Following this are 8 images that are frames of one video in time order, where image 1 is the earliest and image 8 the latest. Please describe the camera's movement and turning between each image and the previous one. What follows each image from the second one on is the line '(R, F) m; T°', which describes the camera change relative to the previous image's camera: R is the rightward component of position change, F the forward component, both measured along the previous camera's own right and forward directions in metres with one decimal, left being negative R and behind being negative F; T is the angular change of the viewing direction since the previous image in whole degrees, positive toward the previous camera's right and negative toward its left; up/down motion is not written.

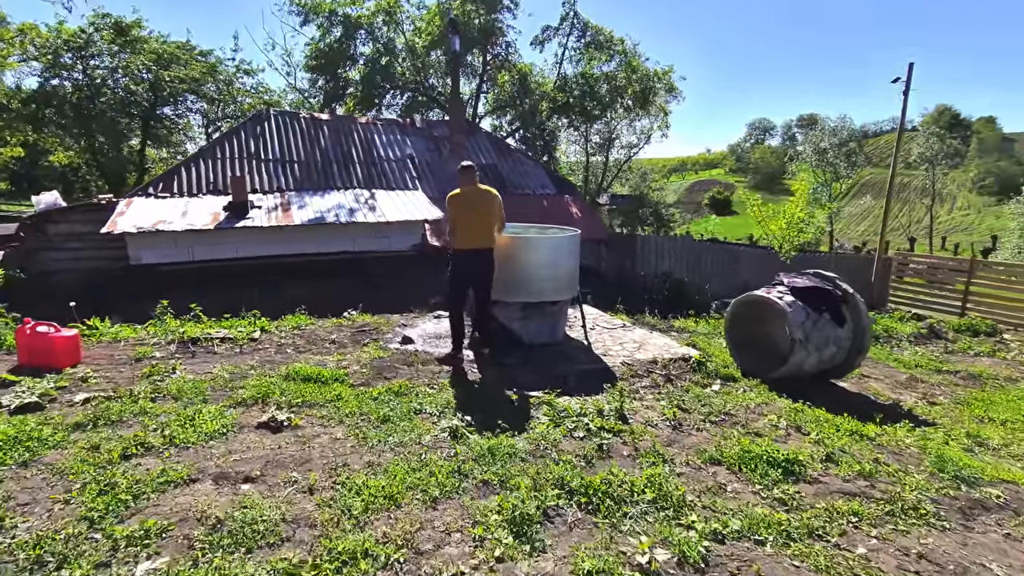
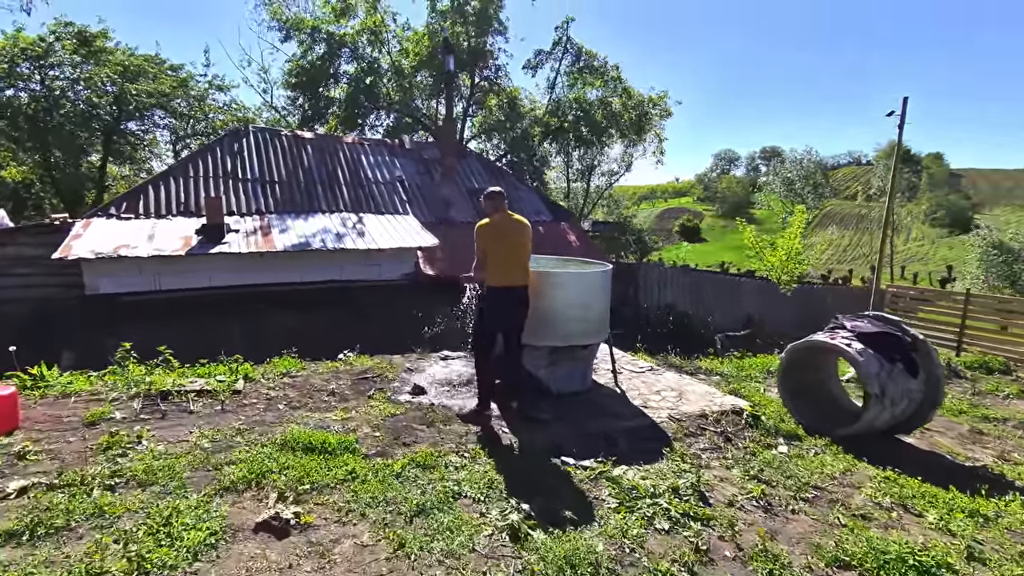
(-0.5, +0.7) m; +3°
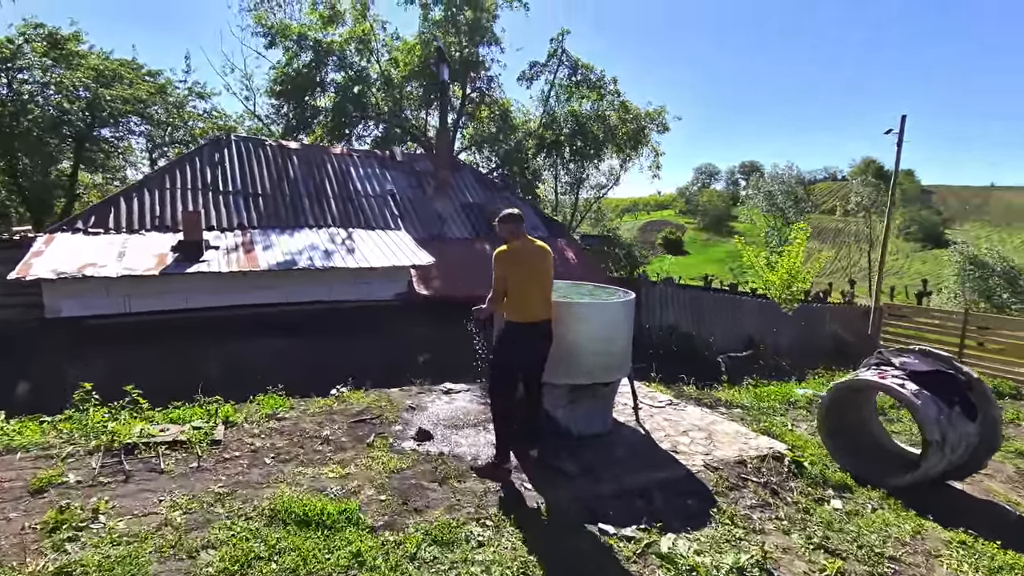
(-0.3, +0.5) m; +2°
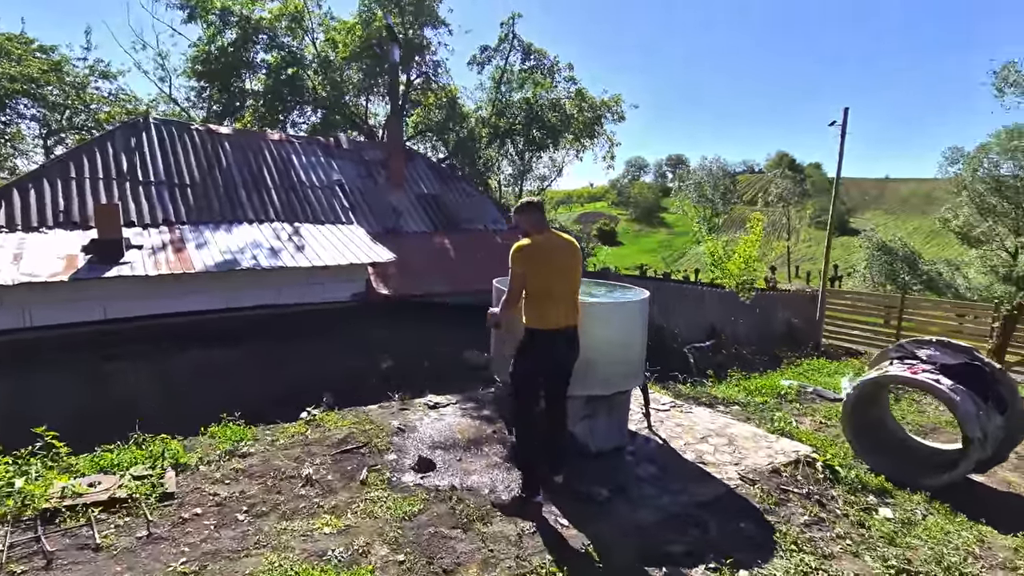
(-0.5, +0.6) m; +7°
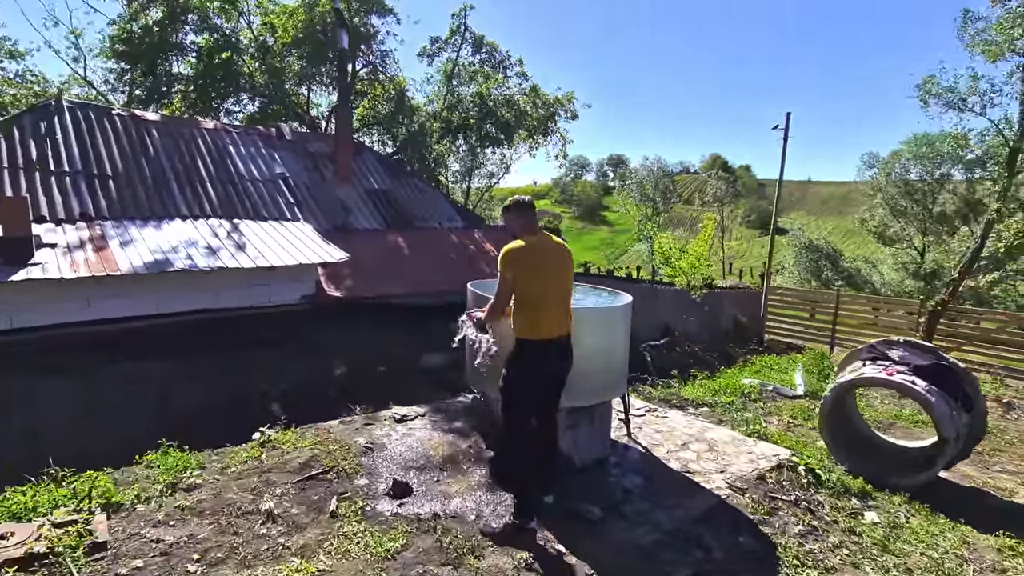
(-0.2, +0.3) m; +6°
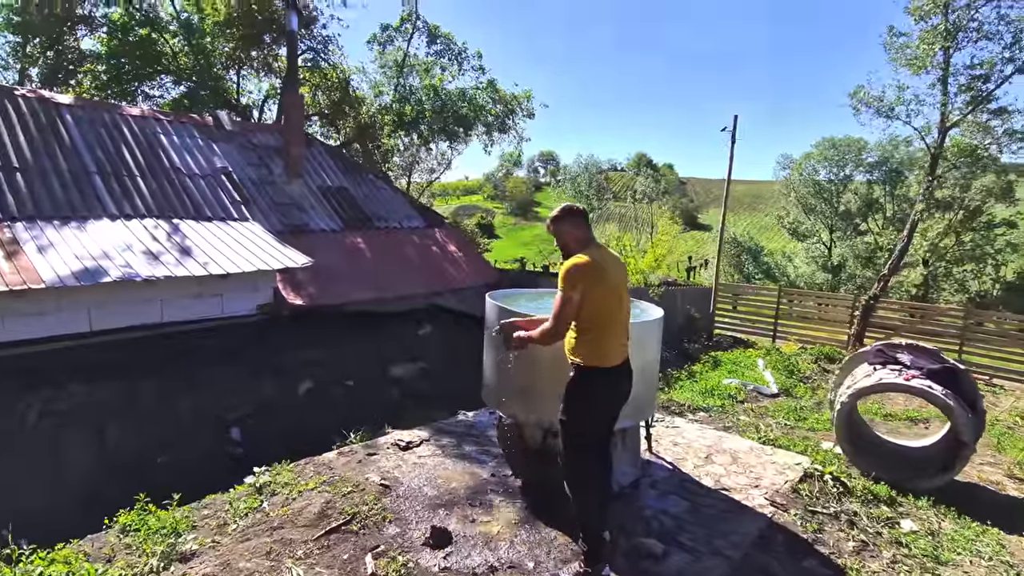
(-0.6, +0.4) m; +7°
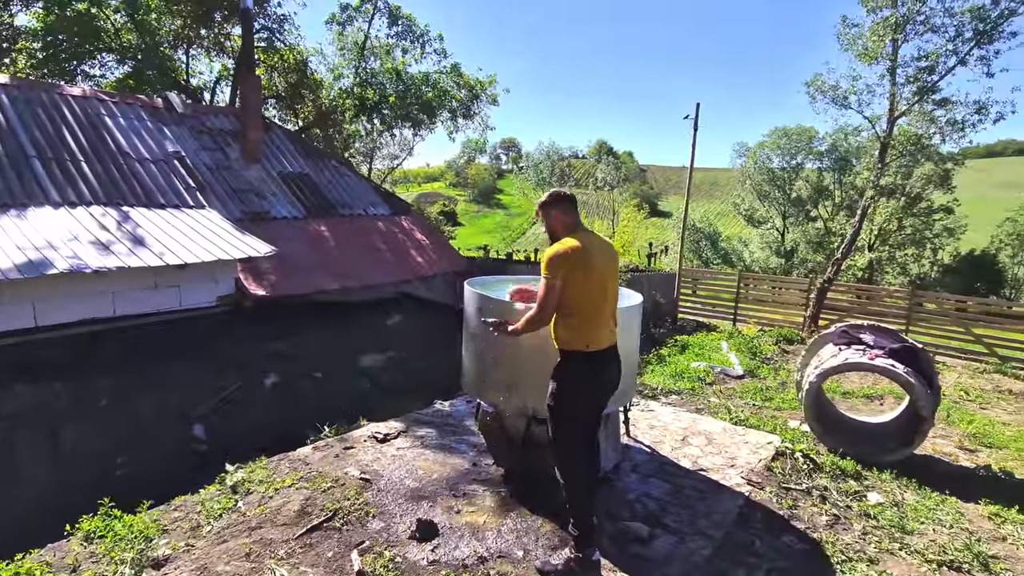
(-0.1, +0.1) m; +4°
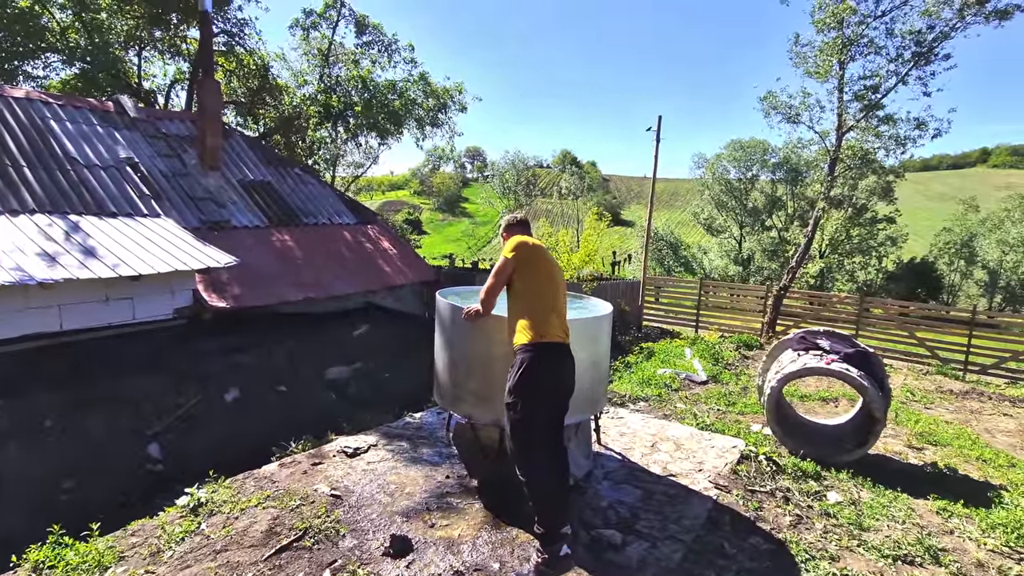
(0.0, 0.0) m; +4°
